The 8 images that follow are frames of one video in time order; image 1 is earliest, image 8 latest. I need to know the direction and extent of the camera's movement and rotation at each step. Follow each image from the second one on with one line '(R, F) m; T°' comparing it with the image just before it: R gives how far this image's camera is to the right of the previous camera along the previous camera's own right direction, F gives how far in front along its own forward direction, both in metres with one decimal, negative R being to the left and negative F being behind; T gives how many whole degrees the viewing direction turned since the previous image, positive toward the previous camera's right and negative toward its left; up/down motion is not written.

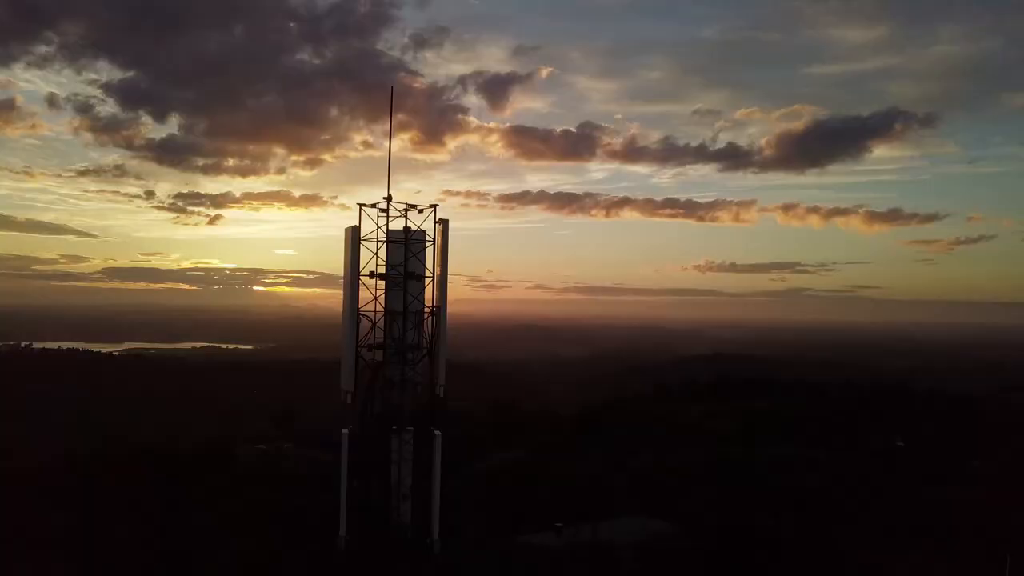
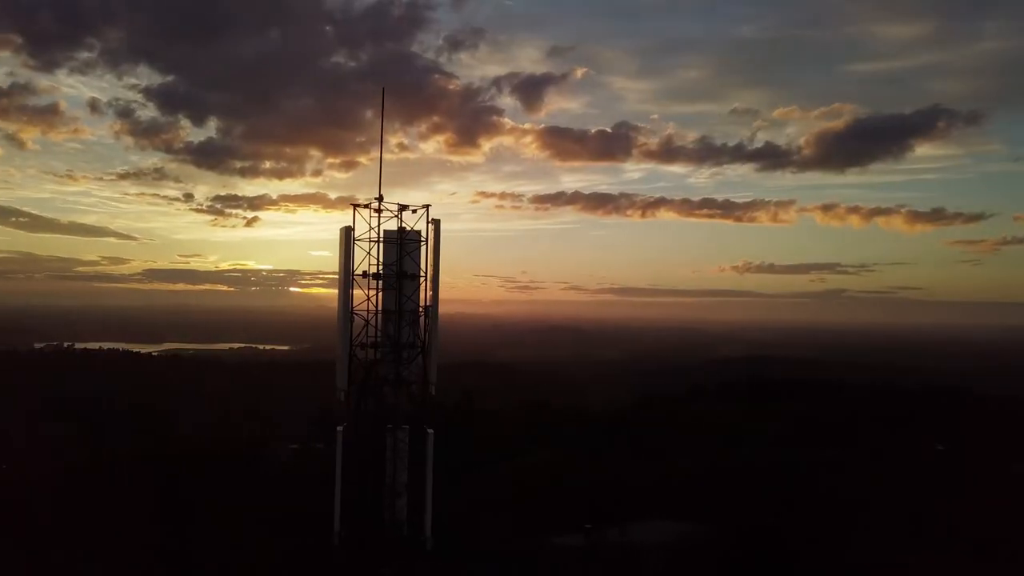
(+0.3, +0.8) m; -2°
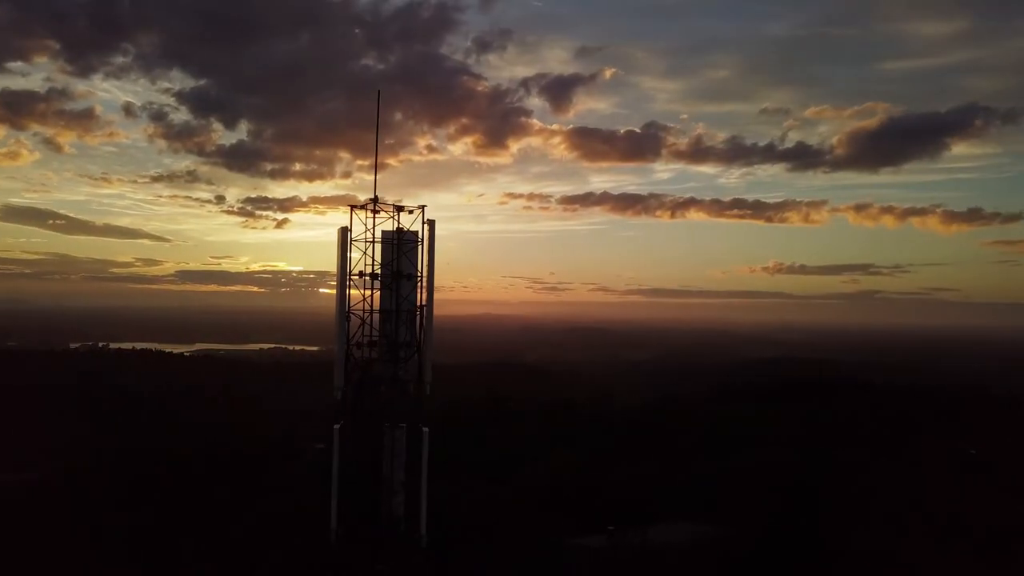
(+0.5, 0.0) m; -2°
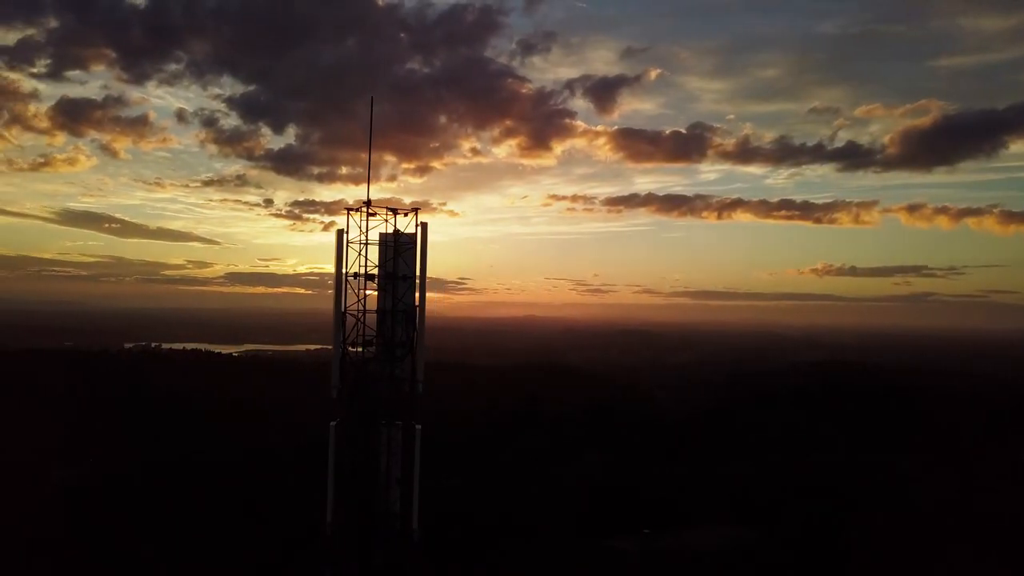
(+0.6, -0.3) m; -3°
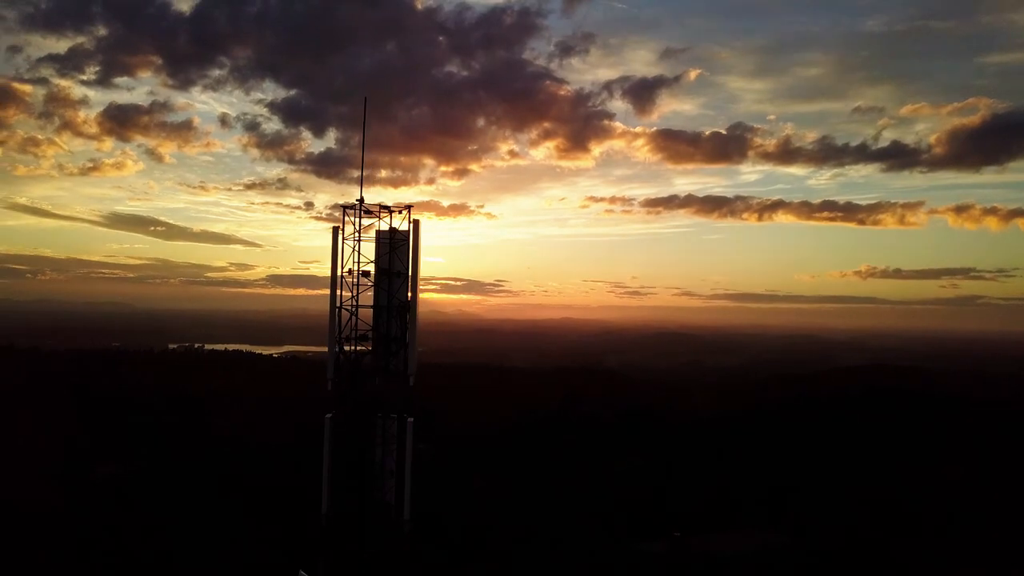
(+0.7, -0.3) m; -3°
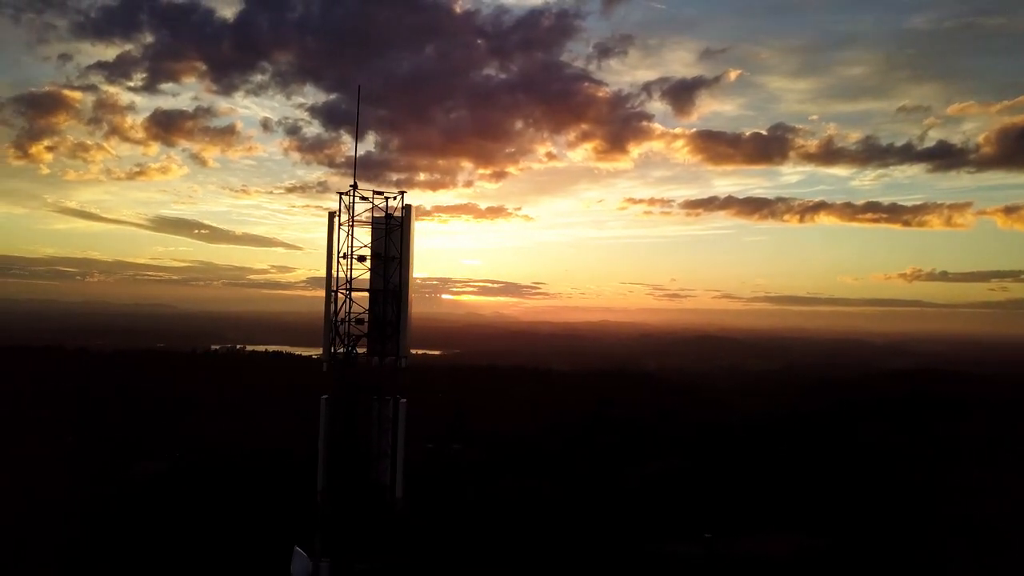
(+0.5, -0.3) m; -3°
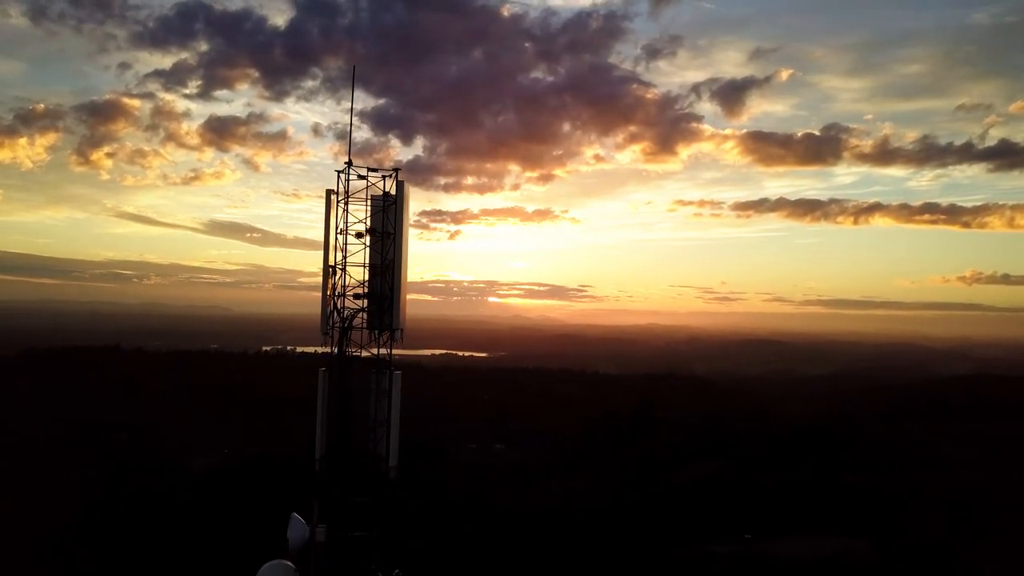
(+0.6, +0.1) m; -3°
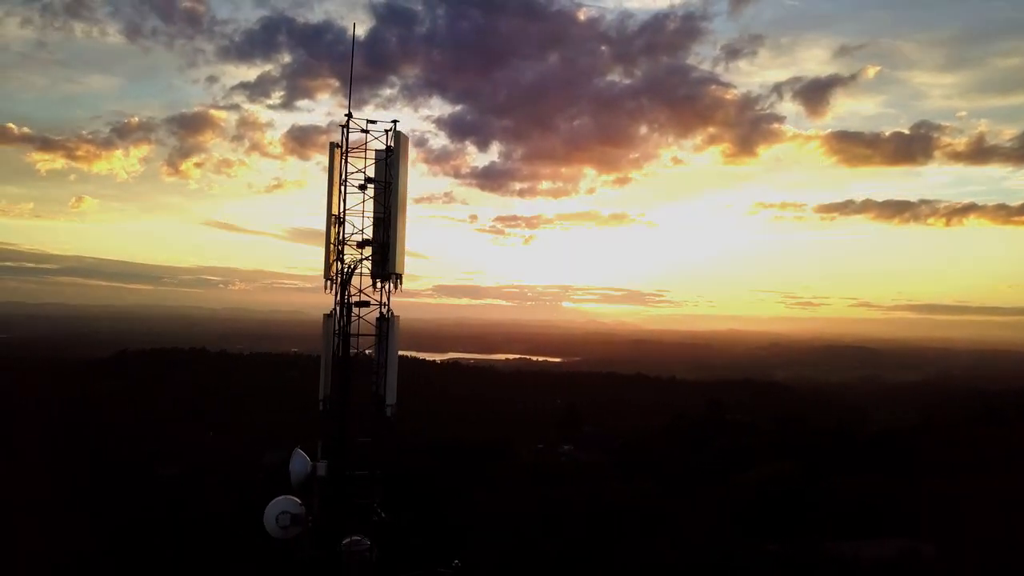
(+0.8, +0.7) m; -5°
